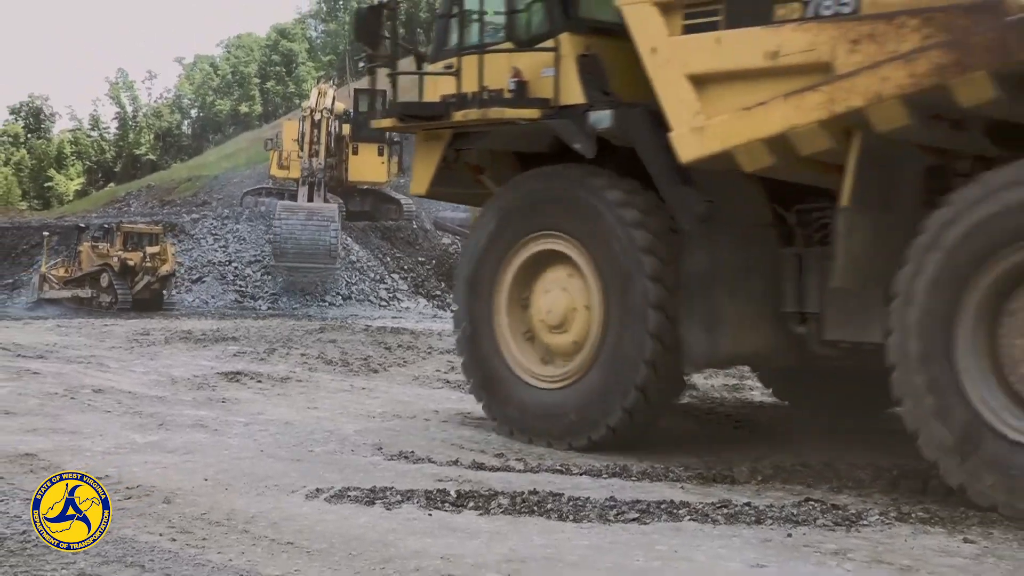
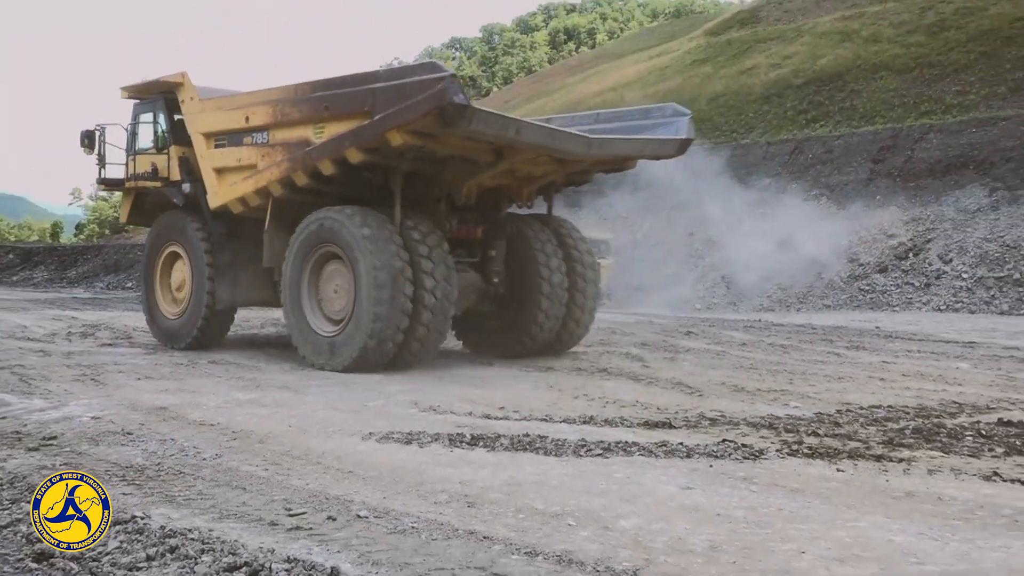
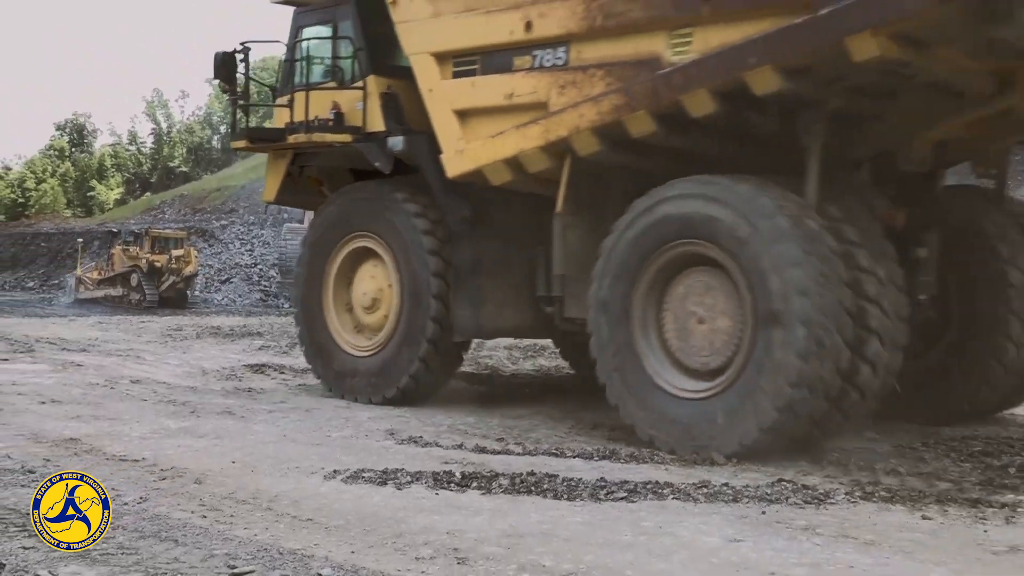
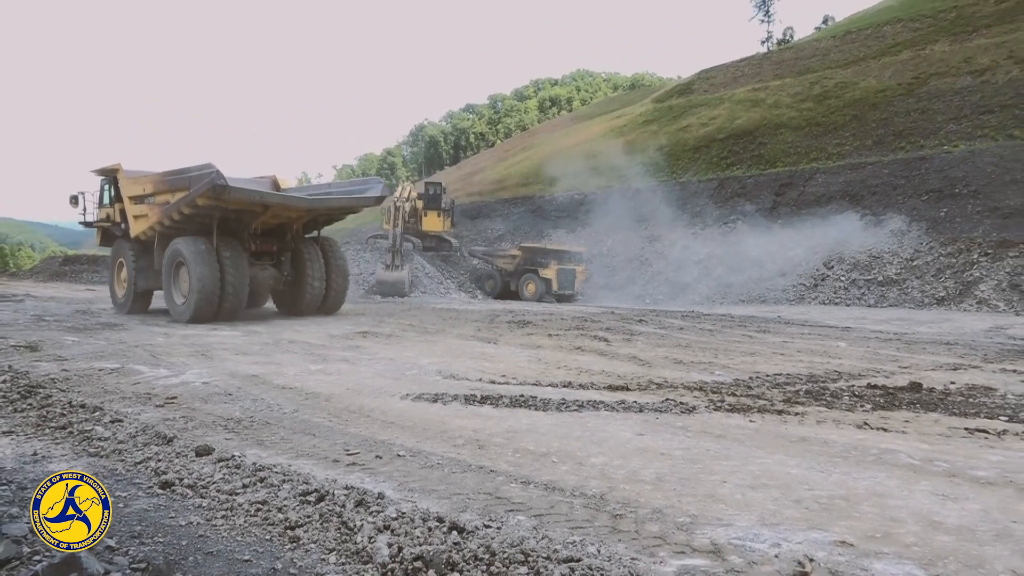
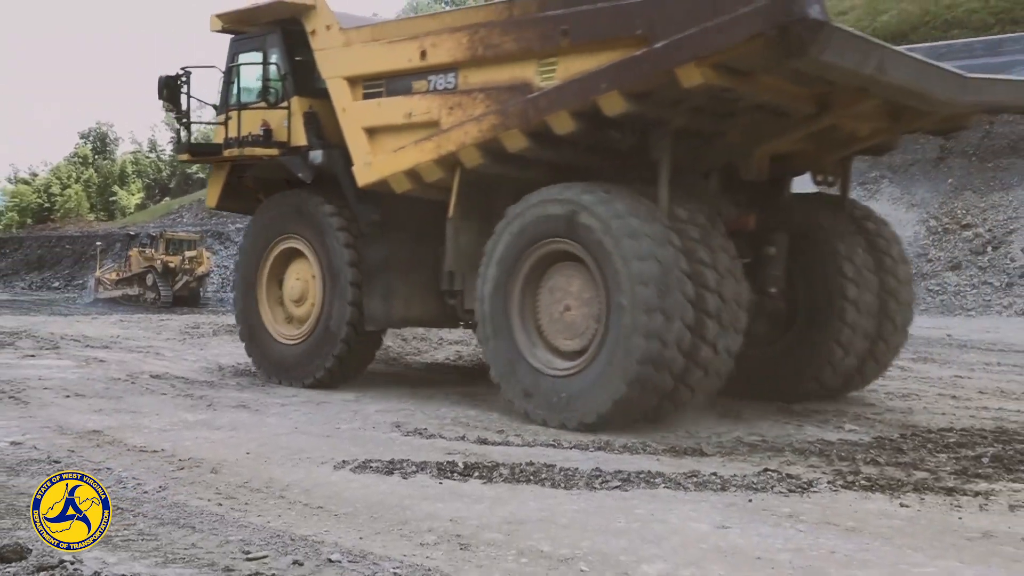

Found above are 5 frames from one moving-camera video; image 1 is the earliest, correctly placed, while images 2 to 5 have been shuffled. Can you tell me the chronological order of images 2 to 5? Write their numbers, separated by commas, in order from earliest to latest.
3, 5, 2, 4
